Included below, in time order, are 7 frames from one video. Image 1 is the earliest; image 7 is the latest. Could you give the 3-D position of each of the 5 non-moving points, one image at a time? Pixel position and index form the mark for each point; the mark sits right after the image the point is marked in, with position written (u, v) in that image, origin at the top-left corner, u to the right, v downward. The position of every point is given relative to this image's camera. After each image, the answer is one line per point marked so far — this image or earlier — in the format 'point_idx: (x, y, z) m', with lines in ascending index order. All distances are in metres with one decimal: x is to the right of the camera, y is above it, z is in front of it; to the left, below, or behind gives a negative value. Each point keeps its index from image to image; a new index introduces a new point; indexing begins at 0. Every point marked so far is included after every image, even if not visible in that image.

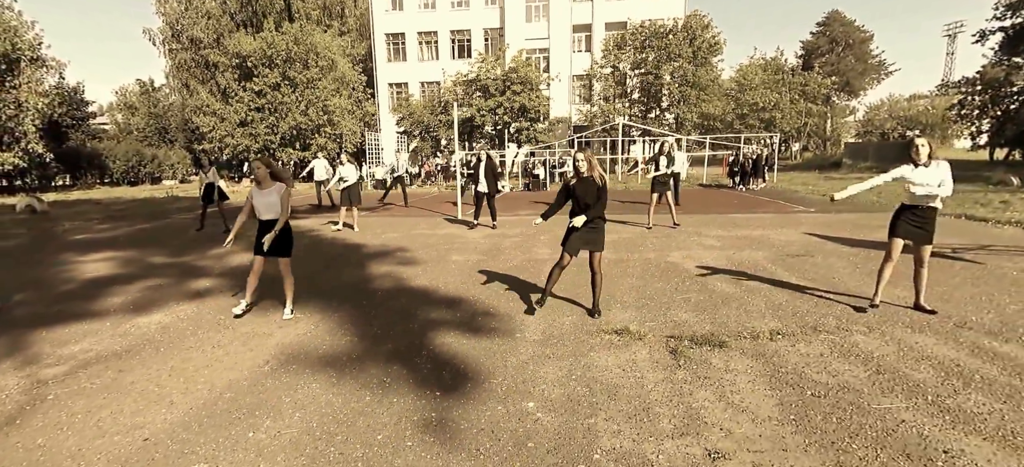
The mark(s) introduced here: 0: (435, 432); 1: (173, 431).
0: (-0.4, -1.1, +2.5) m
1: (-2.0, -1.1, +2.7) m
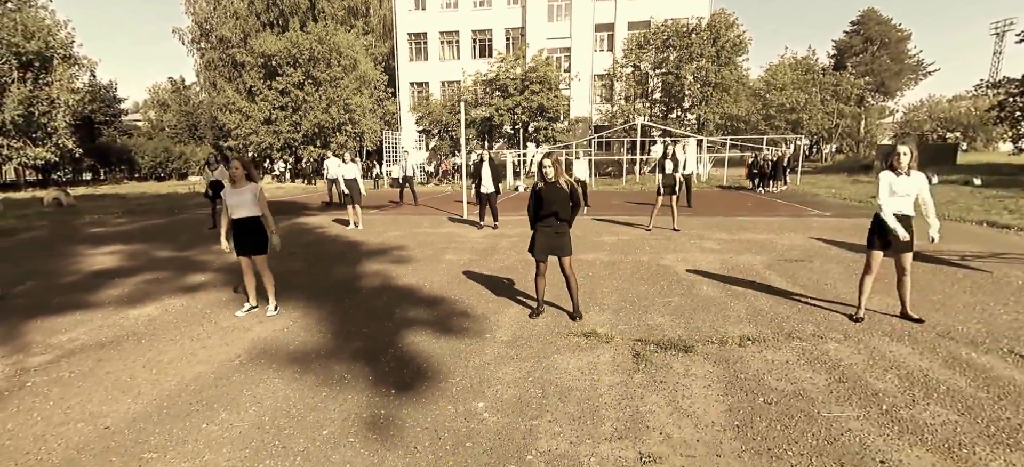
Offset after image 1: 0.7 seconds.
0: (-0.7, -1.1, +2.6) m
1: (-2.3, -1.1, +2.8) m
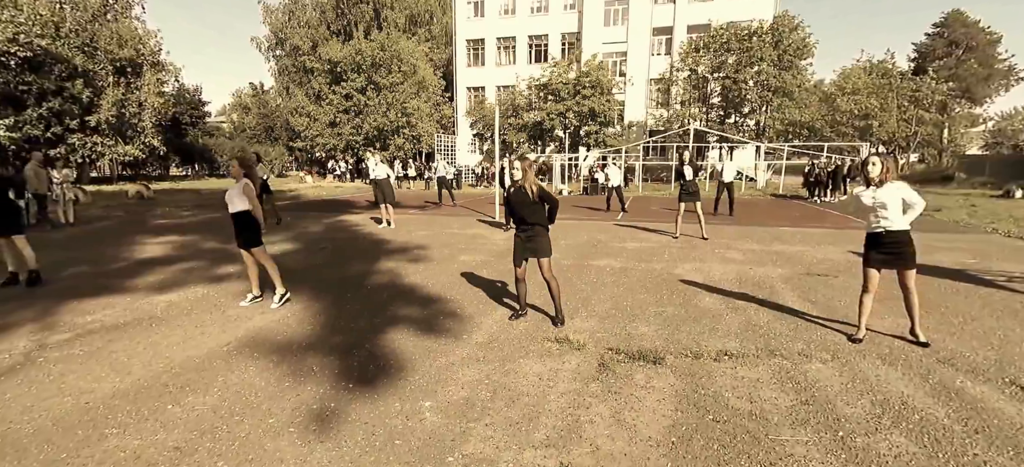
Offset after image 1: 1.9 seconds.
0: (-1.1, -1.0, +2.6) m
1: (-2.6, -1.0, +3.0) m
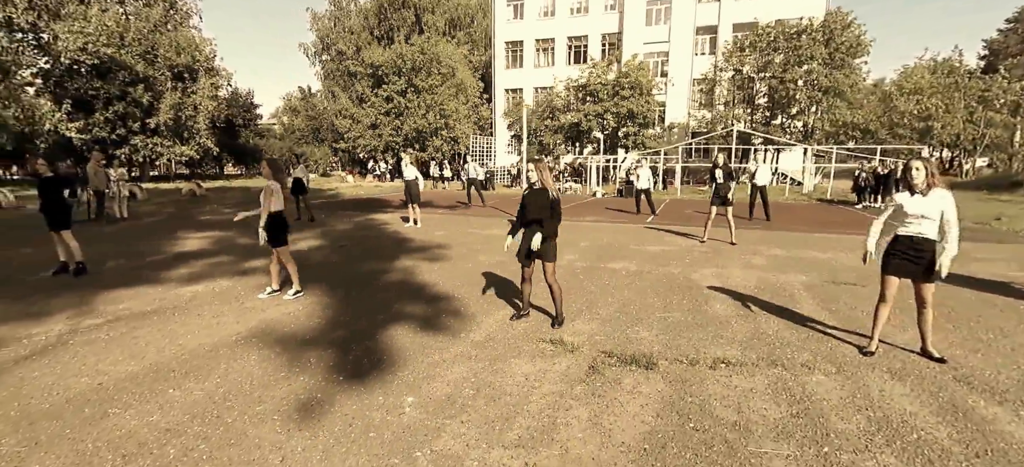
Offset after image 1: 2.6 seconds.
0: (-1.2, -1.0, +2.7) m
1: (-2.7, -1.0, +3.2) m
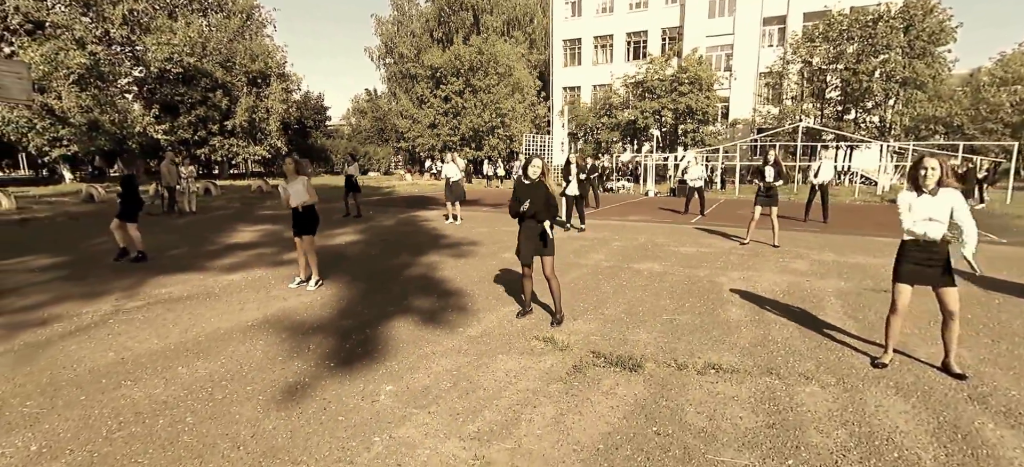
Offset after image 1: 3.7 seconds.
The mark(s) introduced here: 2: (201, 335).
0: (-1.4, -1.0, +2.9) m
1: (-2.8, -0.9, +3.6) m
2: (-2.7, -0.9, +4.1) m
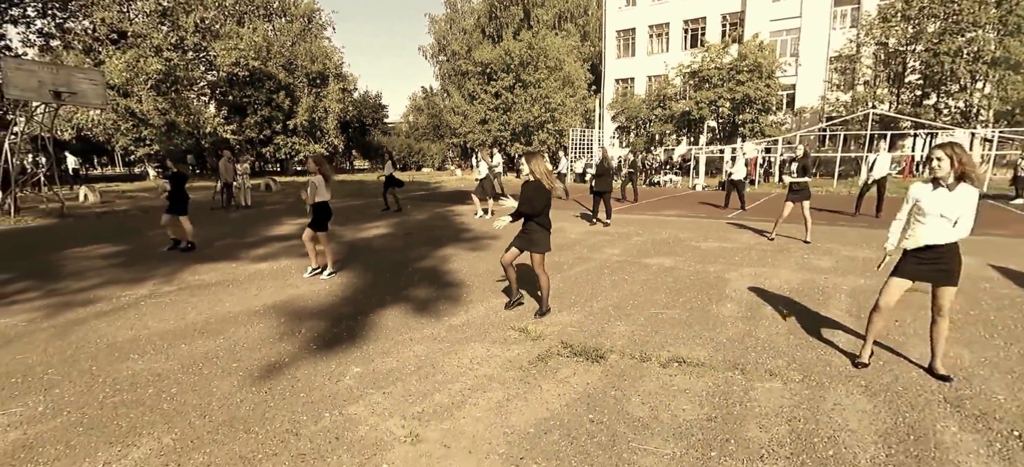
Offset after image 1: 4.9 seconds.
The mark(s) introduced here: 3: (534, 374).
0: (-1.6, -0.9, +3.2) m
1: (-3.0, -0.8, +4.0) m
2: (-2.8, -0.8, +4.5) m
3: (+0.1, -0.9, +3.1) m
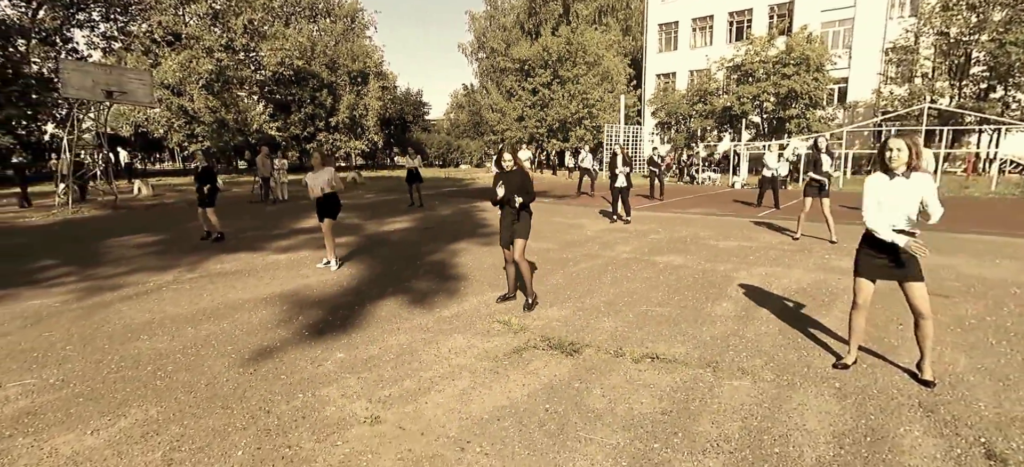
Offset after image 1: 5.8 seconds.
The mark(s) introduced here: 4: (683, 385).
0: (-1.8, -0.9, +3.4) m
1: (-3.1, -0.8, +4.3) m
2: (-2.9, -0.7, +4.8) m
3: (0.0, -0.9, +3.2) m
4: (+1.0, -0.9, +2.9) m
